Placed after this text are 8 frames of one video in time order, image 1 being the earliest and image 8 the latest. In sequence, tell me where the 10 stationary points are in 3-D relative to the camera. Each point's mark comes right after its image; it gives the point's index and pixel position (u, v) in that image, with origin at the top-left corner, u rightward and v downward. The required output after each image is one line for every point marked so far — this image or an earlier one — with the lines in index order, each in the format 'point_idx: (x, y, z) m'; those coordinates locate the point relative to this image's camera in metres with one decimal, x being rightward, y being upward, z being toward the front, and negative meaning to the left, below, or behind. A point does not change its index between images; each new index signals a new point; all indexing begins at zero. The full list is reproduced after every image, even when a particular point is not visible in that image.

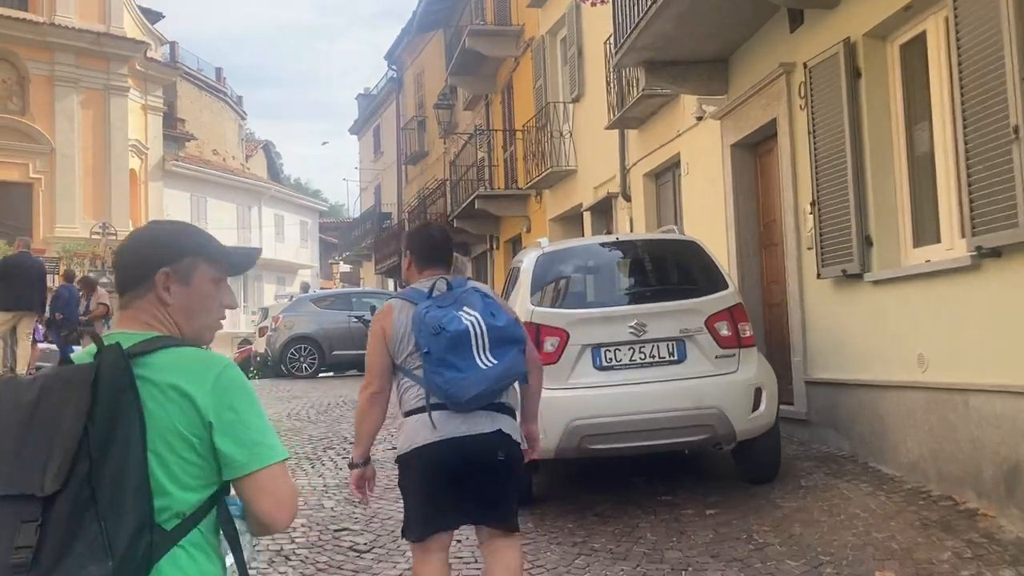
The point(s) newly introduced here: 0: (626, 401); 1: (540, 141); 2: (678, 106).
0: (+0.7, -0.7, +5.8) m
1: (+0.5, +2.5, +15.6) m
2: (+1.9, +2.0, +10.3) m
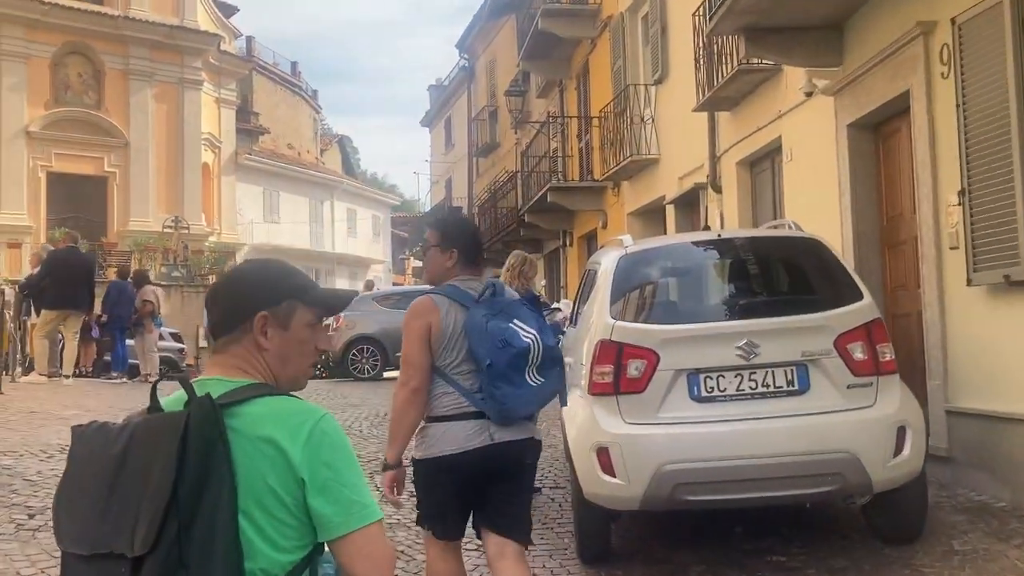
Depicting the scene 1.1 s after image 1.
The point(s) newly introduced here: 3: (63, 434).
0: (+1.1, -0.8, +4.6) m
1: (+1.6, +2.5, +14.3) m
2: (+2.6, +2.0, +9.0) m
3: (-3.7, -1.2, +7.6) m
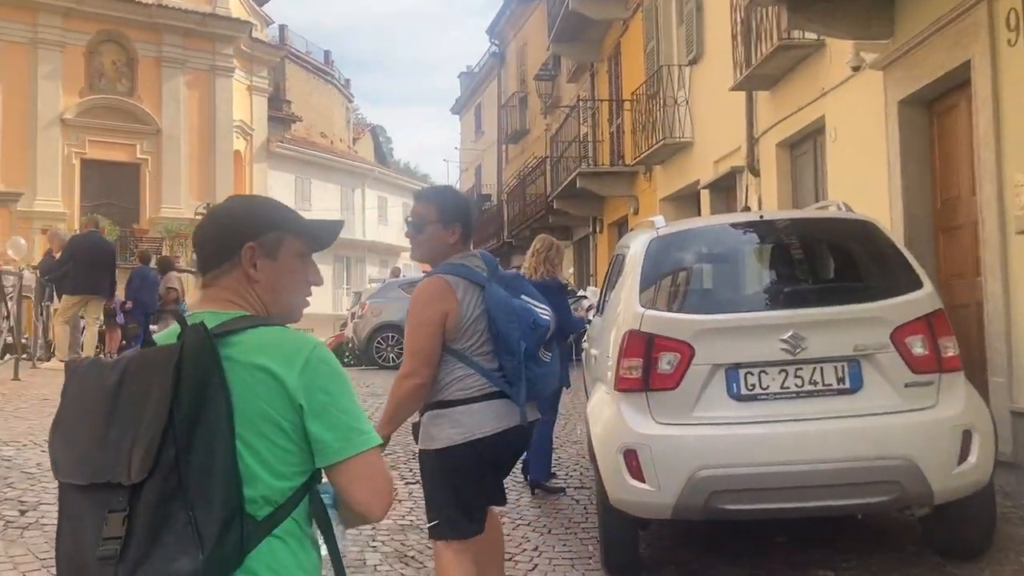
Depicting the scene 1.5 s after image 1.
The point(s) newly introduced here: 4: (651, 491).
0: (+1.2, -0.7, +4.1) m
1: (+2.1, +2.6, +13.8) m
2: (+2.9, +2.1, +8.4) m
3: (-3.5, -1.1, +7.3) m
4: (+0.6, -0.9, +4.2) m
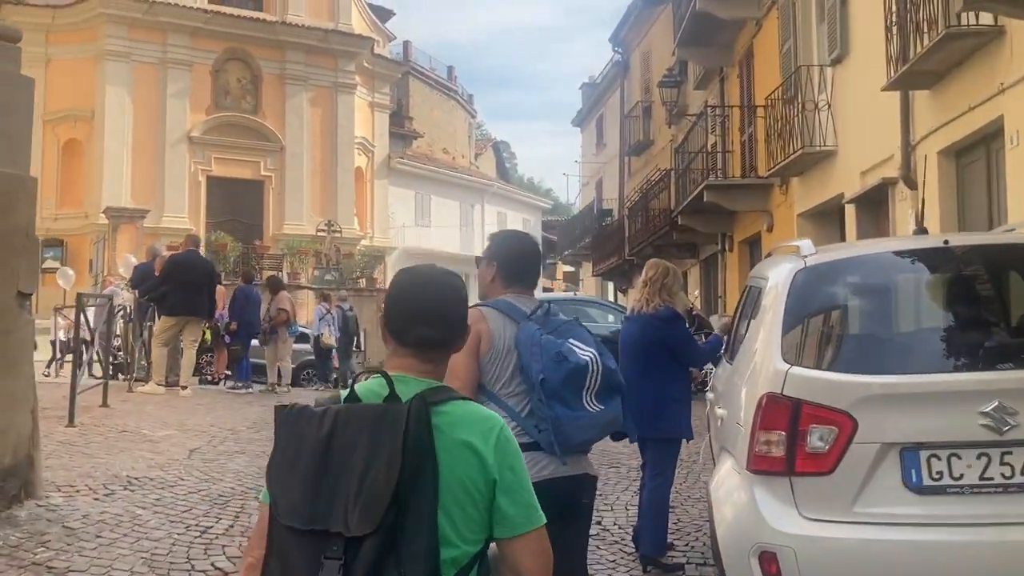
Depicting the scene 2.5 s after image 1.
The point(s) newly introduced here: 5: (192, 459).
0: (+1.5, -0.9, +3.0) m
1: (+3.7, +2.3, +12.5) m
2: (+3.8, +1.9, +7.1) m
3: (-2.7, -1.3, +6.7) m
4: (+1.0, -1.1, +3.2) m
5: (-2.5, -1.3, +7.2) m
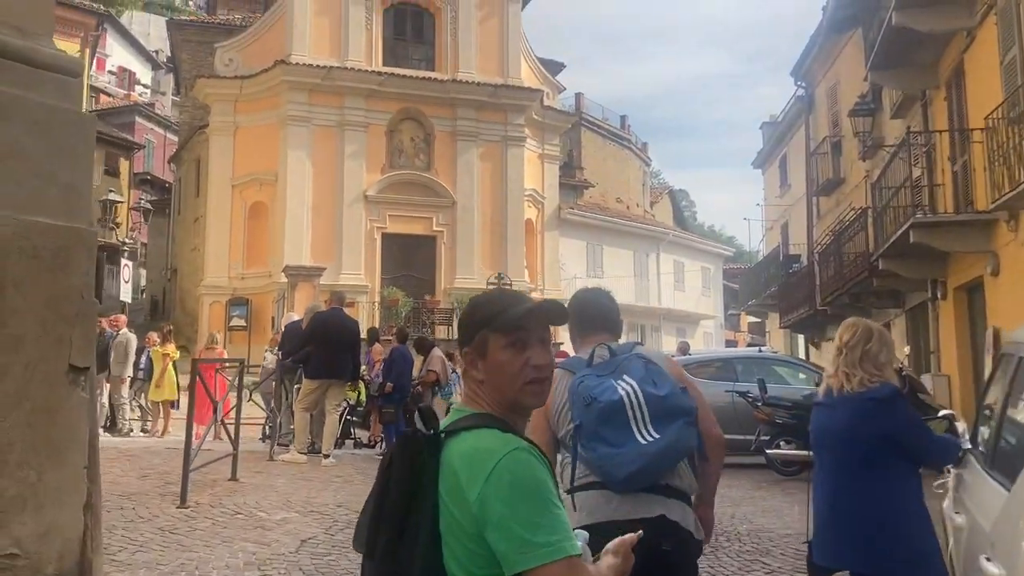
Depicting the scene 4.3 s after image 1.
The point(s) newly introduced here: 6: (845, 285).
0: (+1.7, -1.0, +1.3) m
1: (+5.7, +1.7, +10.4) m
2: (+4.7, +1.5, +5.1) m
3: (-1.7, -1.7, +5.8) m
4: (+1.2, -1.3, +1.6) m
5: (-1.4, -1.8, +6.2) m
6: (+6.5, 0.0, +18.0) m
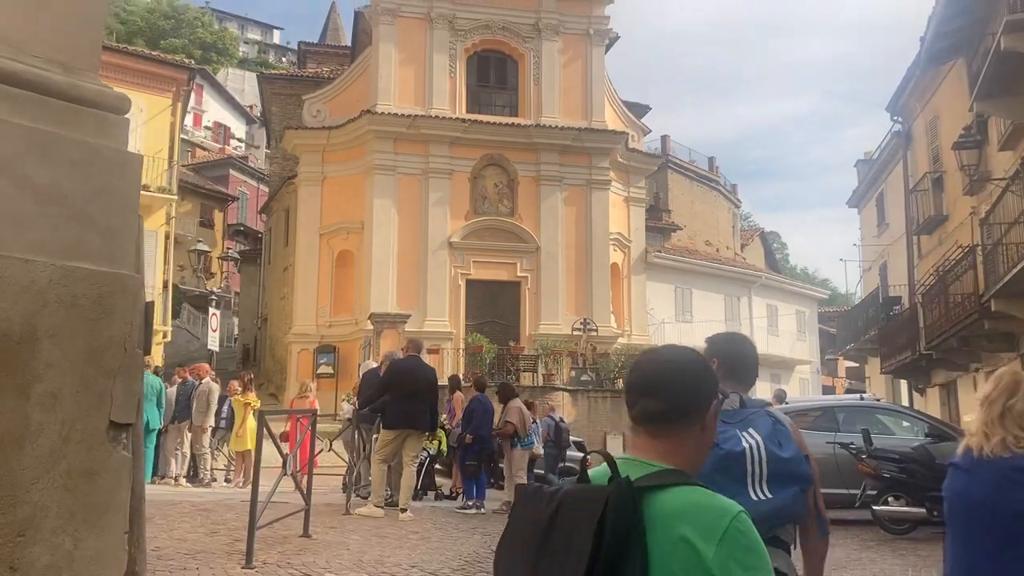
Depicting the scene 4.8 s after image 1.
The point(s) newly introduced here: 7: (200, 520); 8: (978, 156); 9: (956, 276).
0: (+1.7, -1.0, +0.7) m
1: (+6.5, +1.3, +9.5) m
2: (+5.0, +1.4, +4.2) m
3: (-1.3, -2.0, +5.4) m
4: (+1.3, -1.3, +1.0) m
5: (-0.9, -2.1, +5.7) m
6: (+8.1, -0.7, +16.9) m
7: (-2.9, -2.2, +8.6) m
8: (+8.9, +2.5, +17.7) m
9: (+8.3, +0.2, +17.4) m
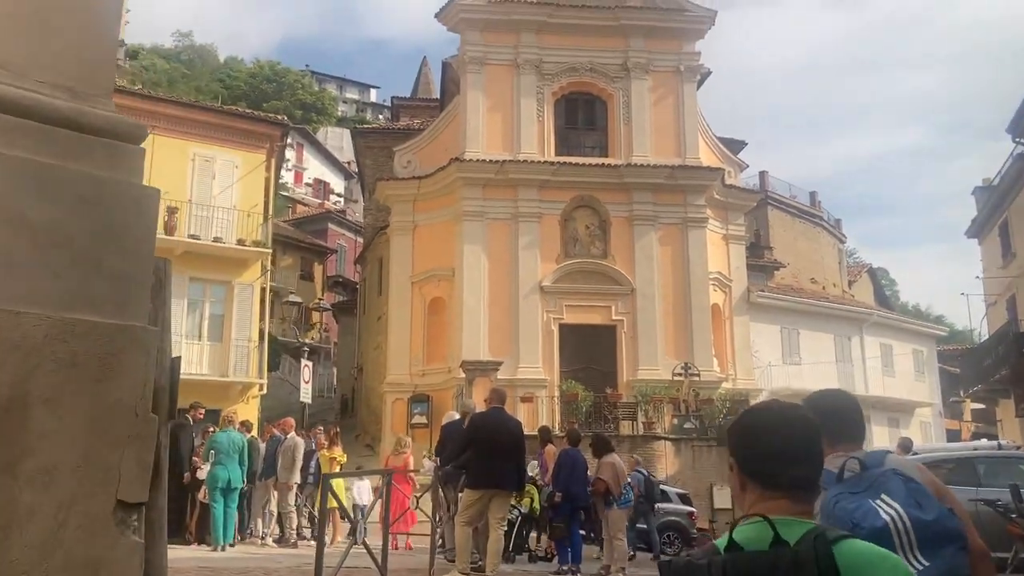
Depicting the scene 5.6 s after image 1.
0: (+1.6, -1.0, -0.3) m
1: (+7.3, +1.0, +8.1) m
2: (+5.2, +1.3, +3.0) m
3: (-0.8, -2.2, +4.7) m
4: (+1.2, -1.3, 0.0) m
5: (-0.4, -2.3, +4.9) m
6: (+9.6, -1.3, +15.1) m
7: (-2.1, -2.6, +8.0) m
8: (+10.5, +1.9, +16.0) m
9: (+9.9, -0.3, +15.7) m
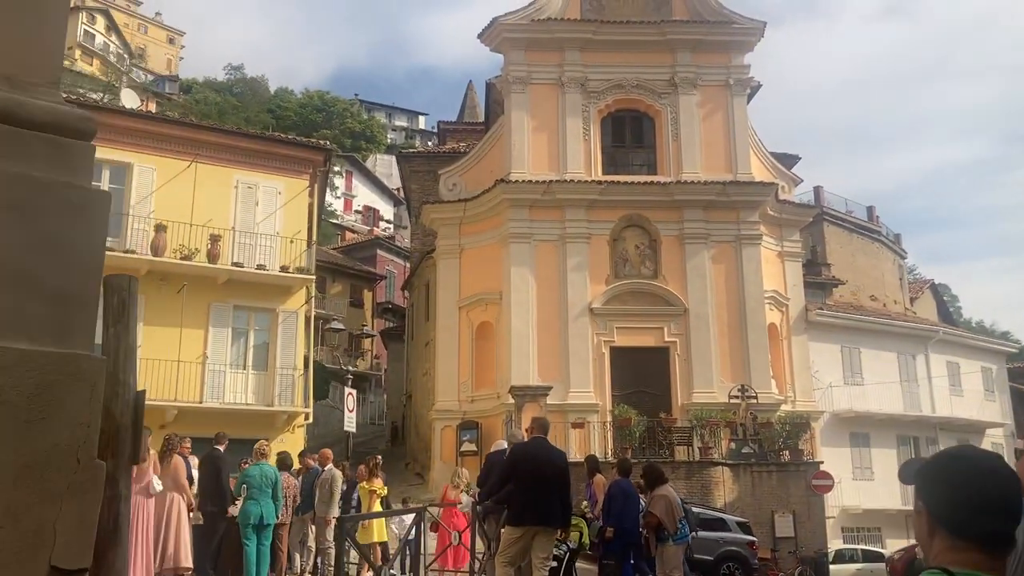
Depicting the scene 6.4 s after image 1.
0: (+1.5, -0.9, -1.0) m
1: (+7.6, +1.0, +7.1) m
2: (+5.2, +1.4, +2.1) m
3: (-0.6, -2.3, +4.0) m
4: (+1.1, -1.2, -0.7) m
5: (-0.2, -2.4, +4.3) m
6: (+10.4, -1.4, +13.9) m
7: (-1.7, -2.8, +7.4) m
8: (+11.2, +1.8, +14.9) m
9: (+10.7, -0.5, +14.5) m
